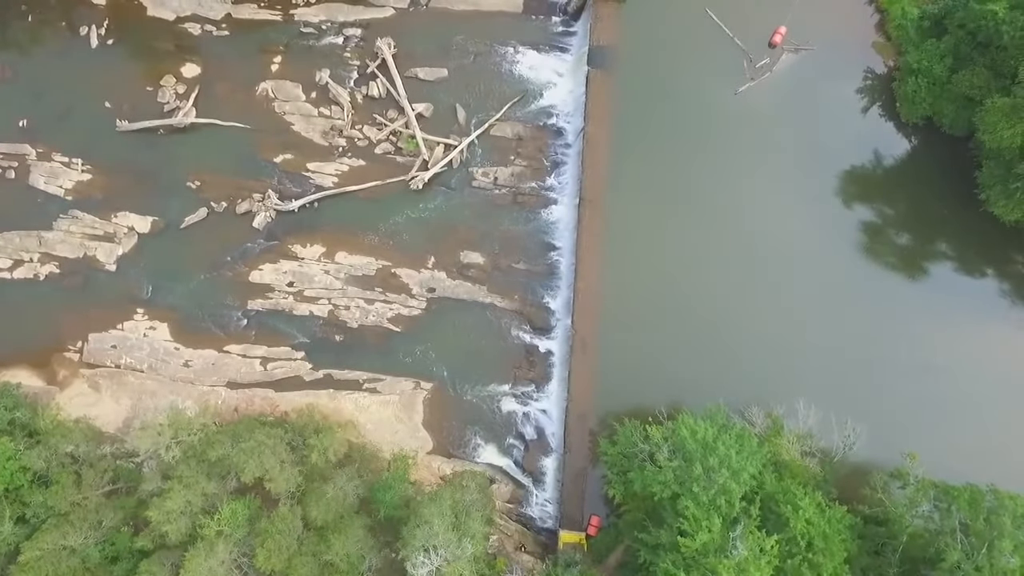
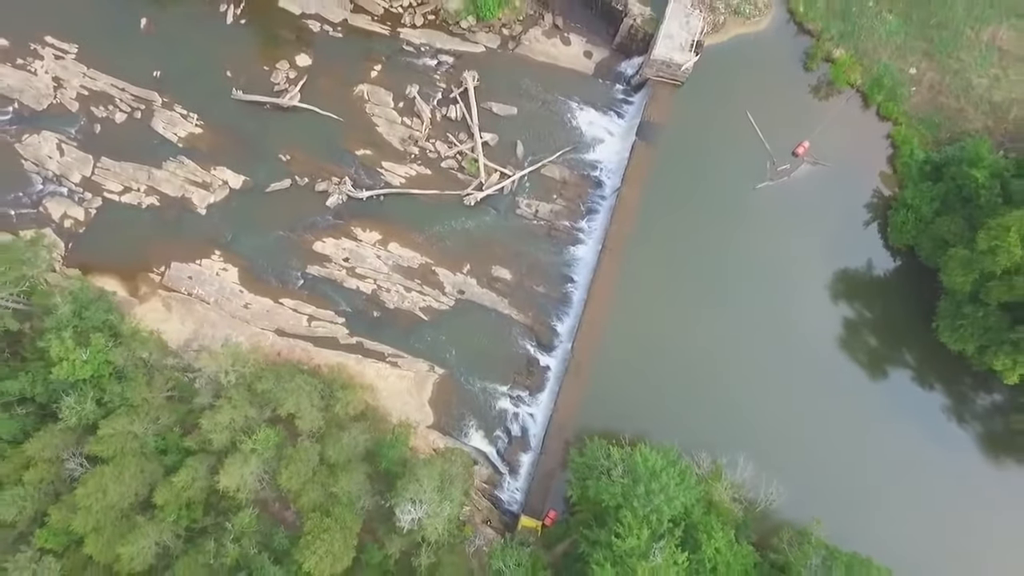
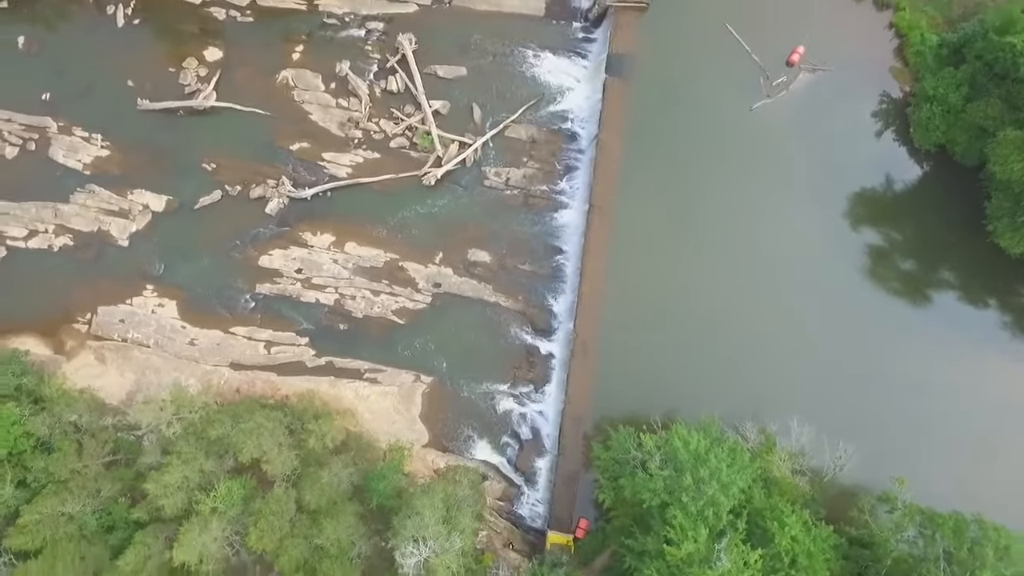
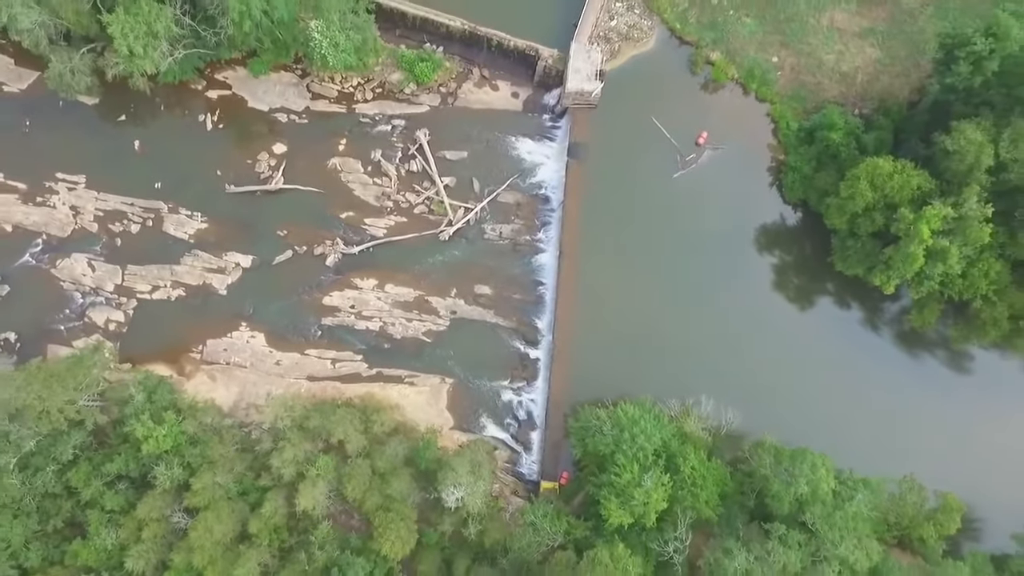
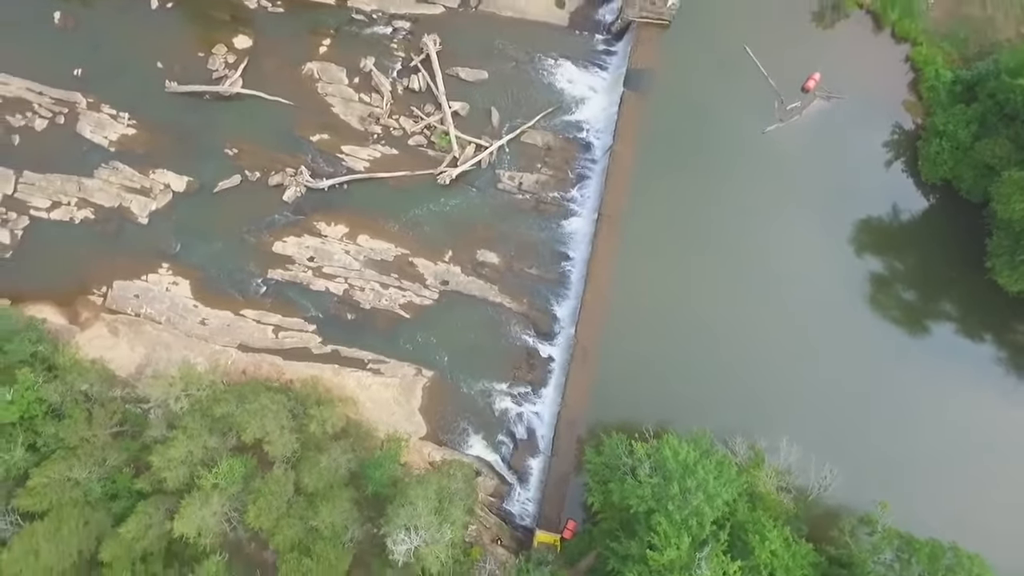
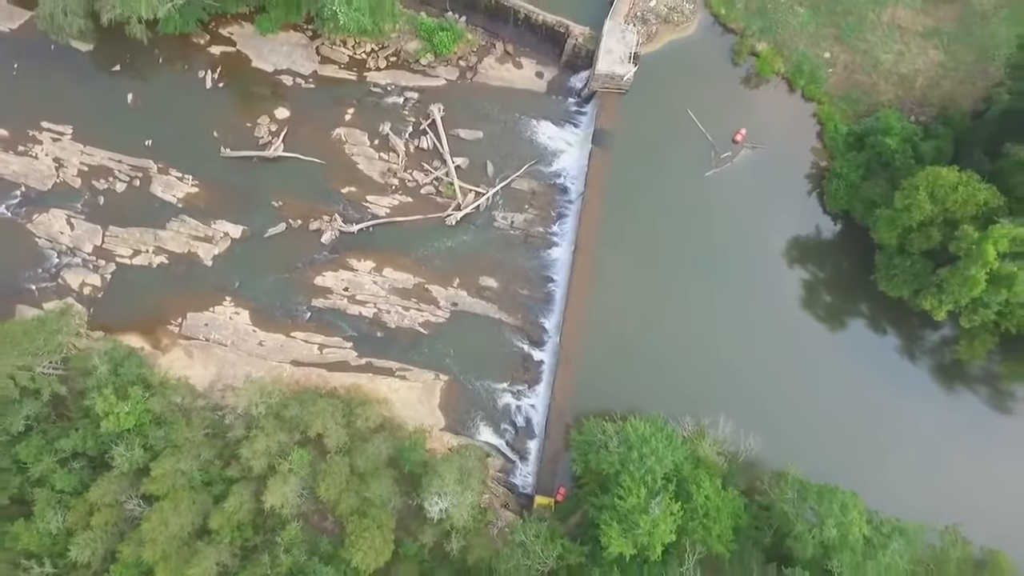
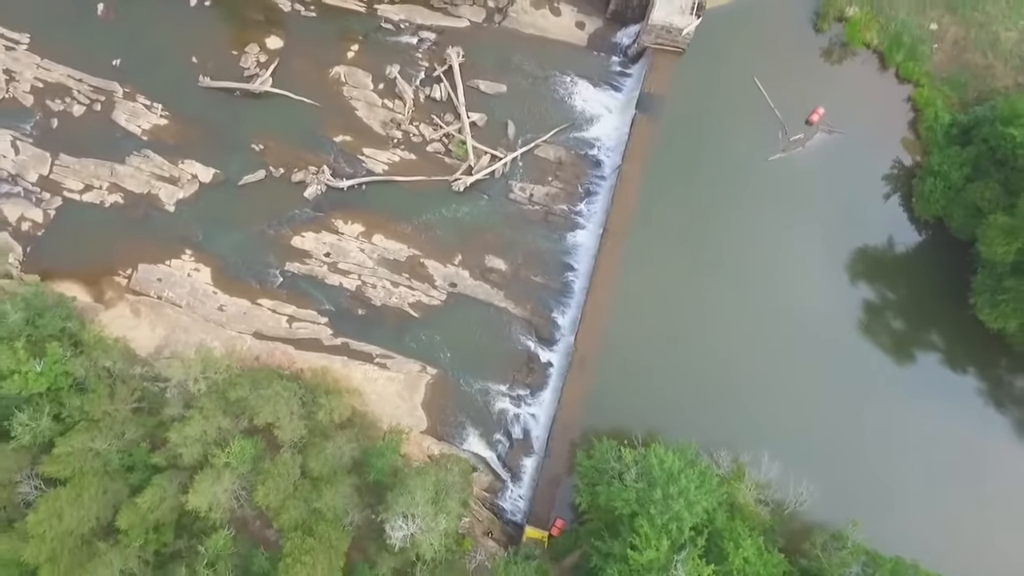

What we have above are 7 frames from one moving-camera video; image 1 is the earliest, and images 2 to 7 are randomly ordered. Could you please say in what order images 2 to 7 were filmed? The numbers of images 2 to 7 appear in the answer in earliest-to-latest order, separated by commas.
3, 5, 7, 2, 6, 4
